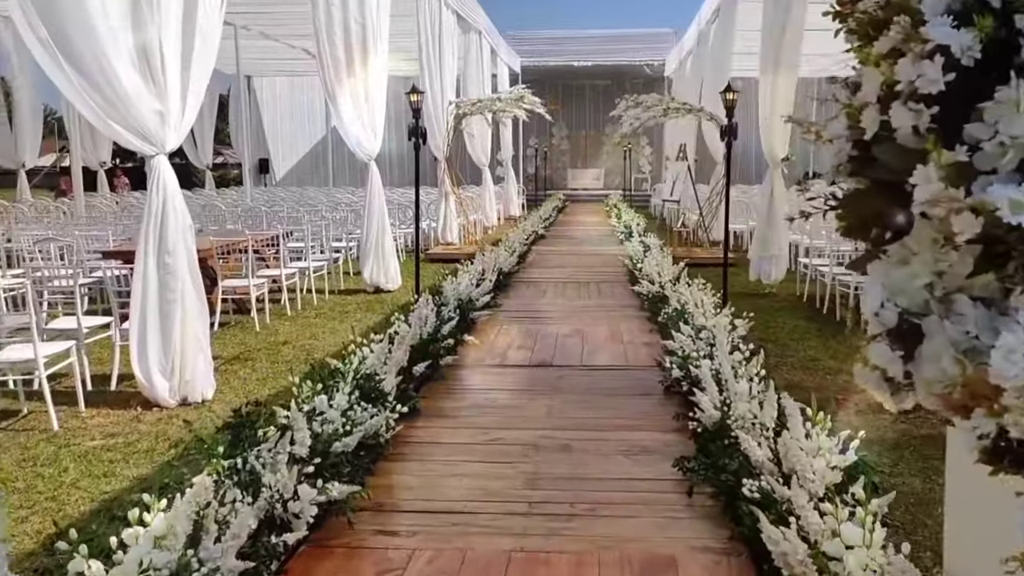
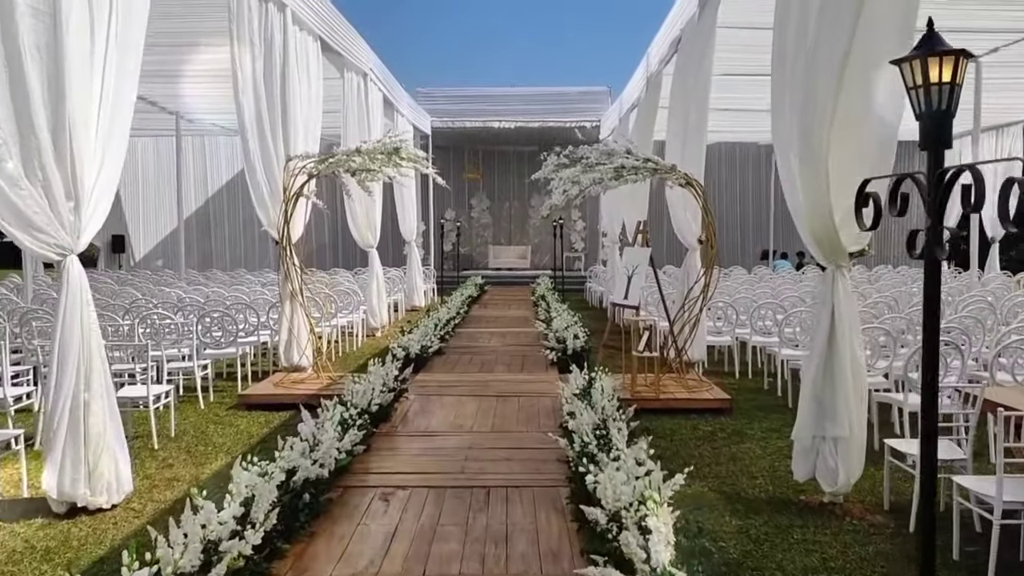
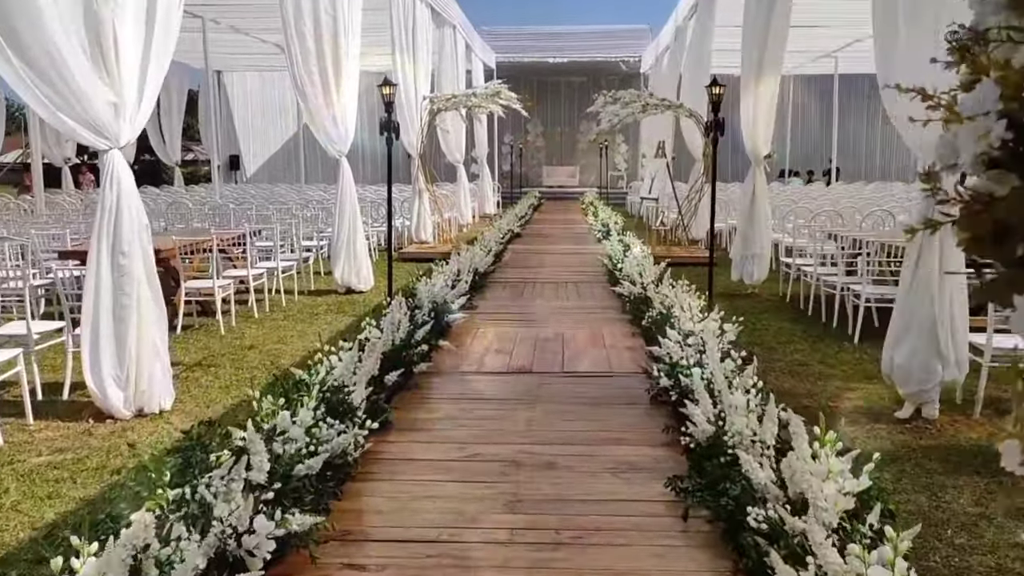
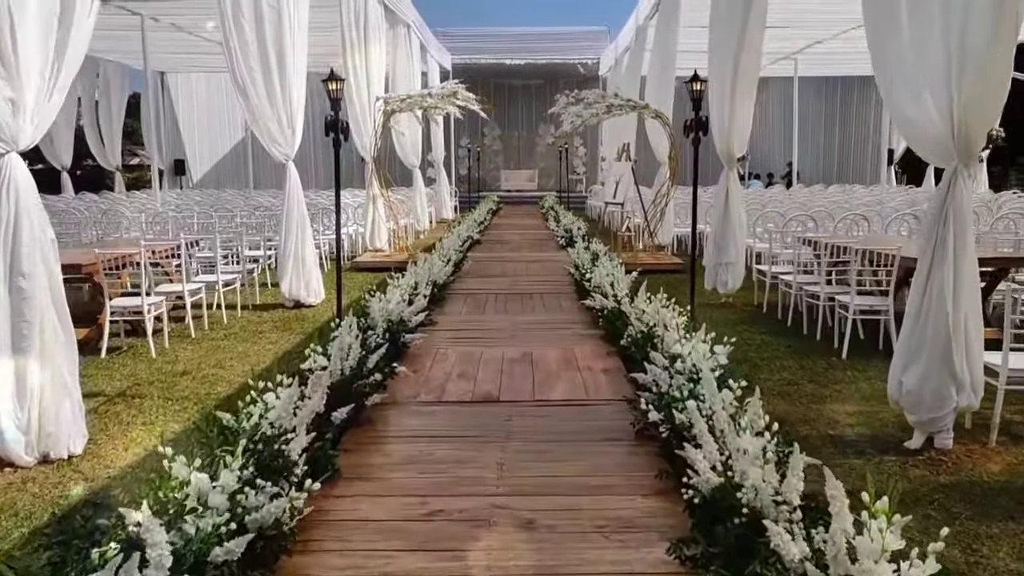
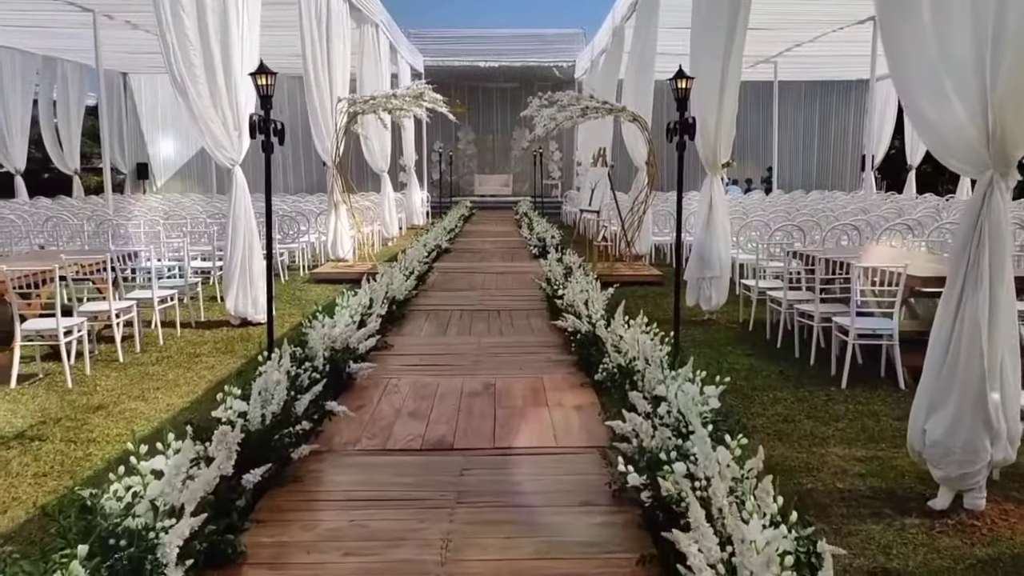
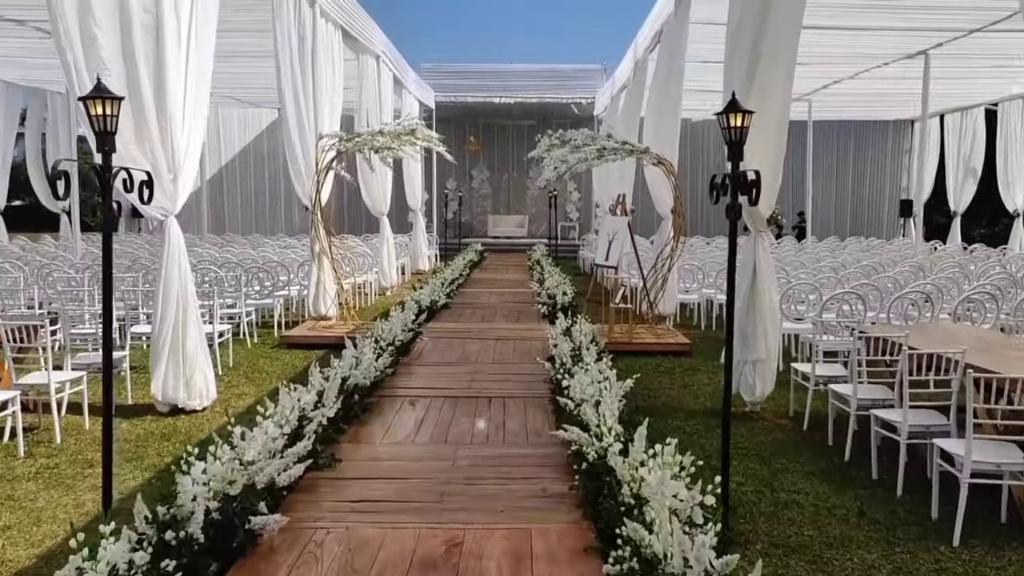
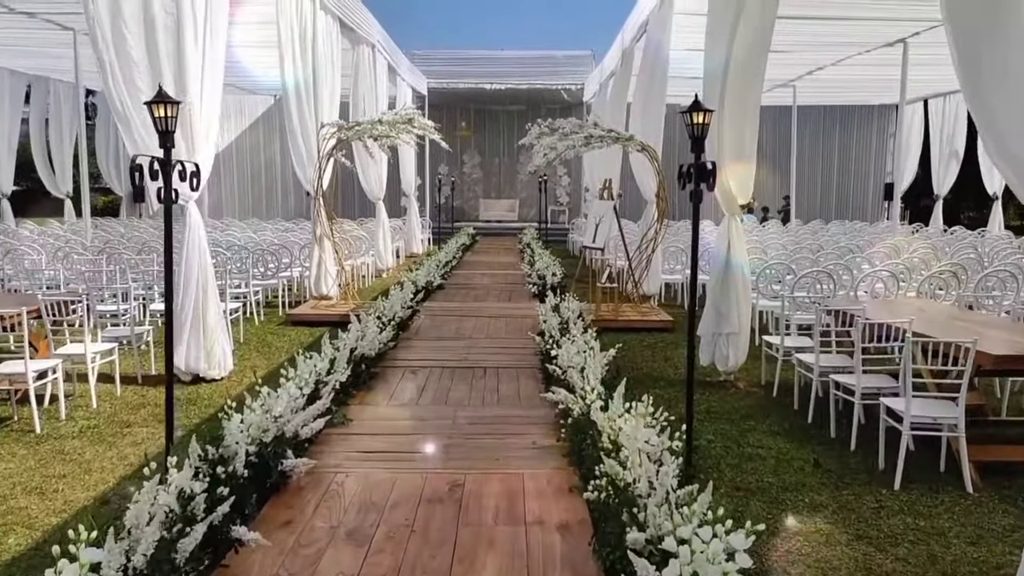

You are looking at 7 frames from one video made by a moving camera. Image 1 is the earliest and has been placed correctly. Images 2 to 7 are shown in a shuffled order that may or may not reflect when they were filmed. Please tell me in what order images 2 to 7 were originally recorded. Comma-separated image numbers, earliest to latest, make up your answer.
3, 4, 5, 7, 6, 2
